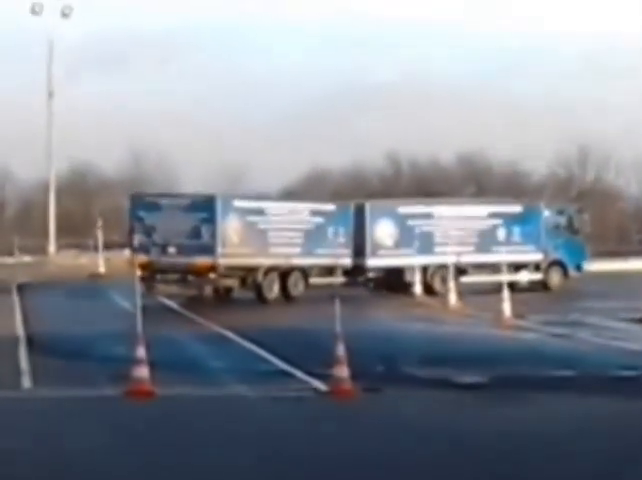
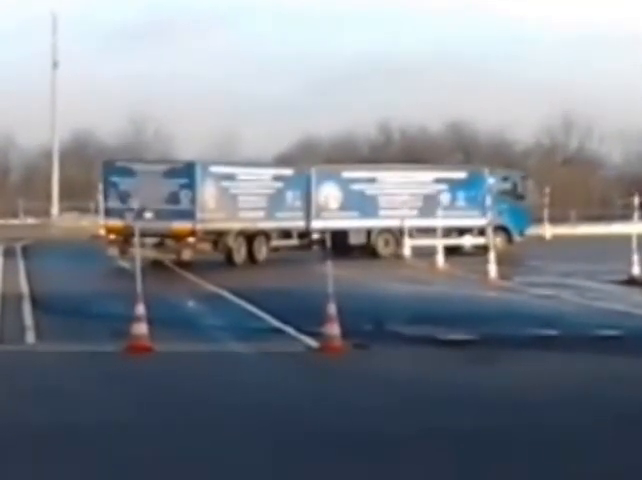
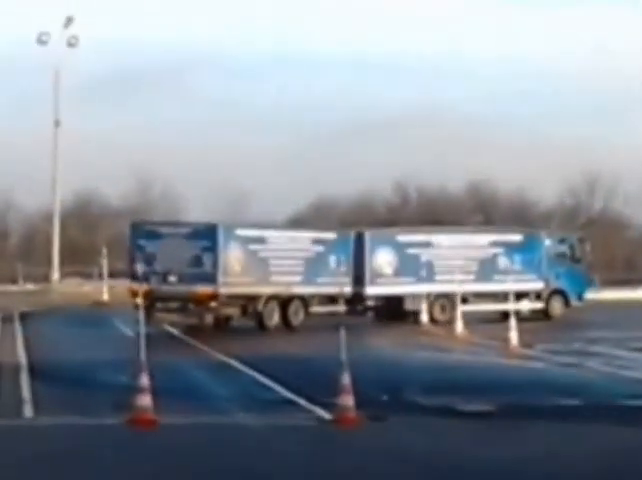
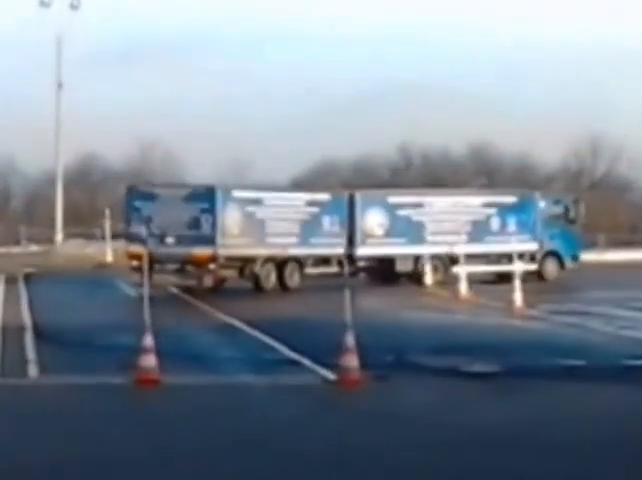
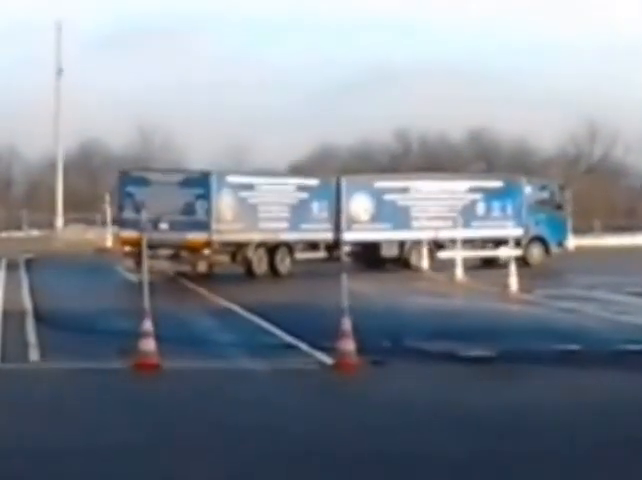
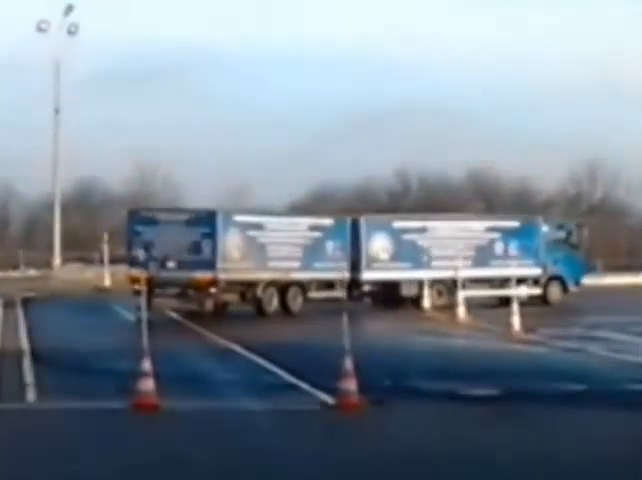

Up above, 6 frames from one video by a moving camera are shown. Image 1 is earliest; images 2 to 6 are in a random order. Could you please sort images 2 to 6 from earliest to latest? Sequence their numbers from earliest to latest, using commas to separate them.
3, 6, 4, 5, 2
